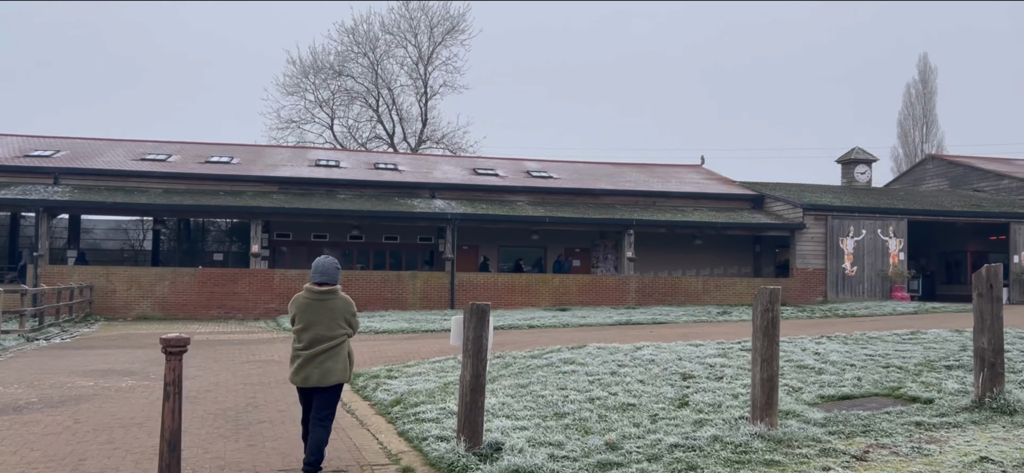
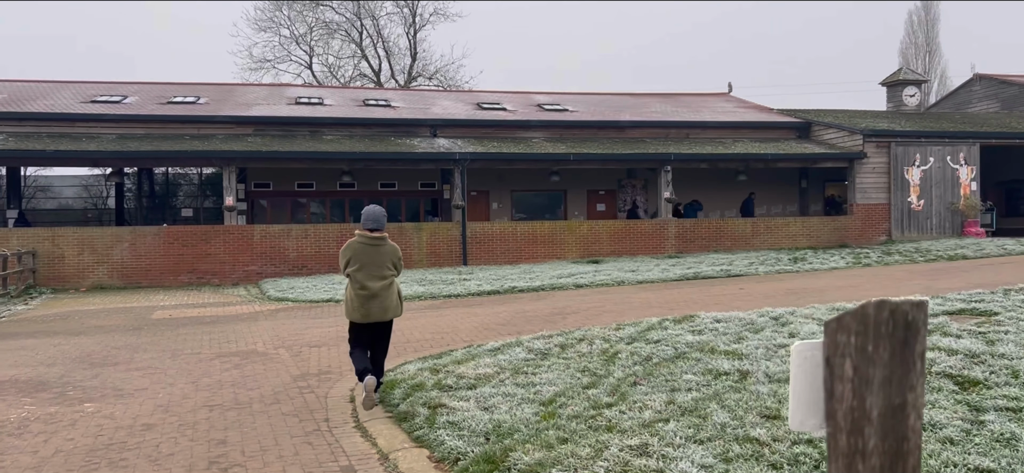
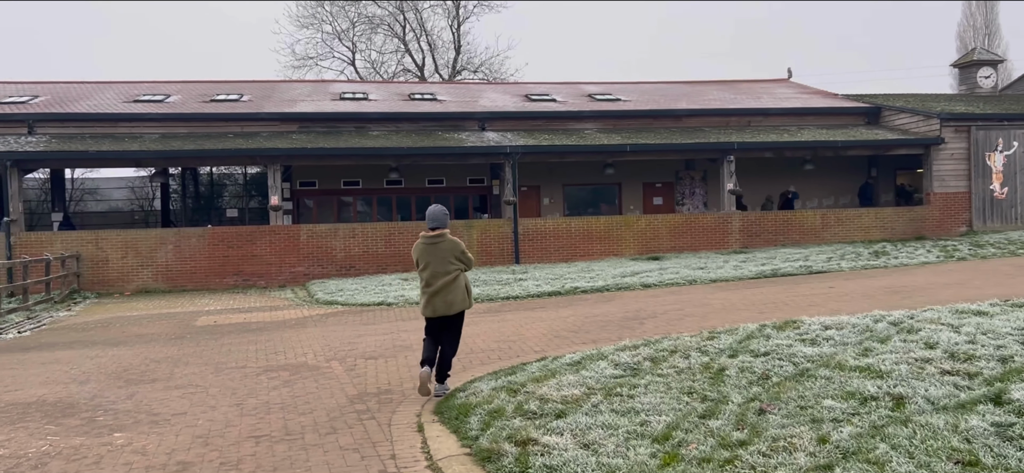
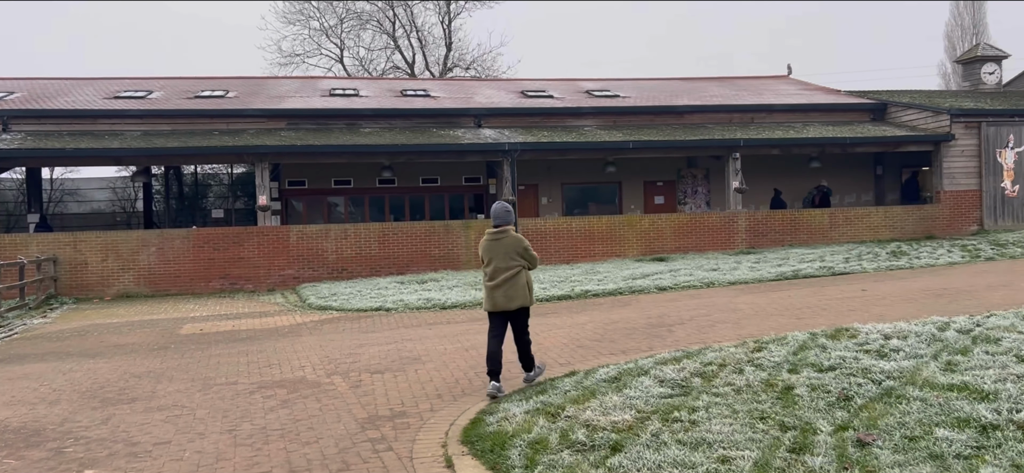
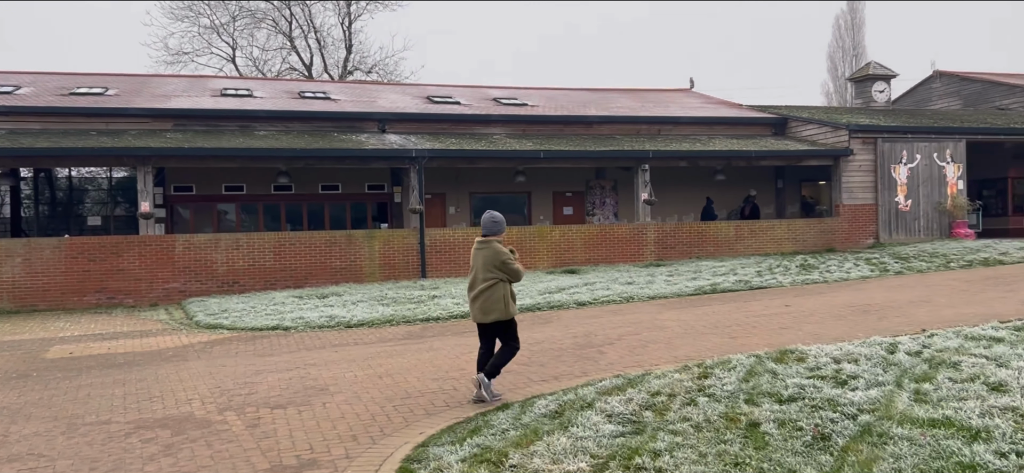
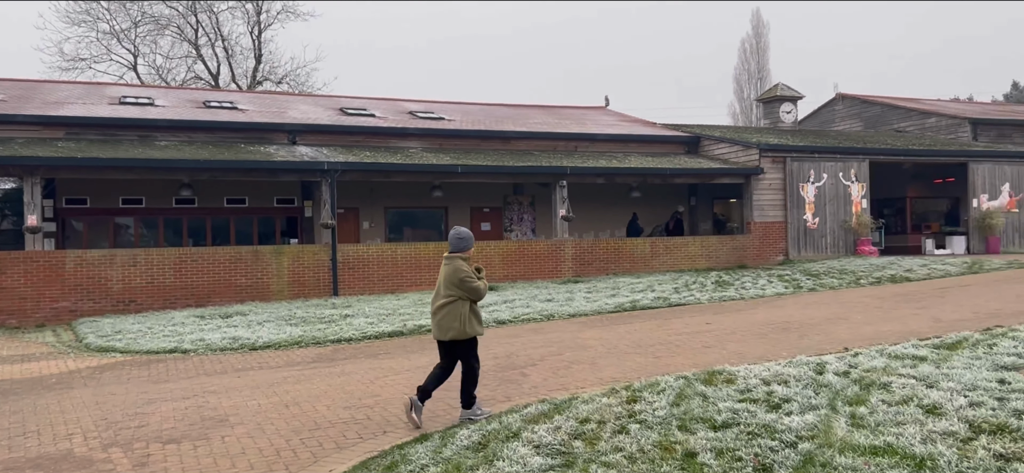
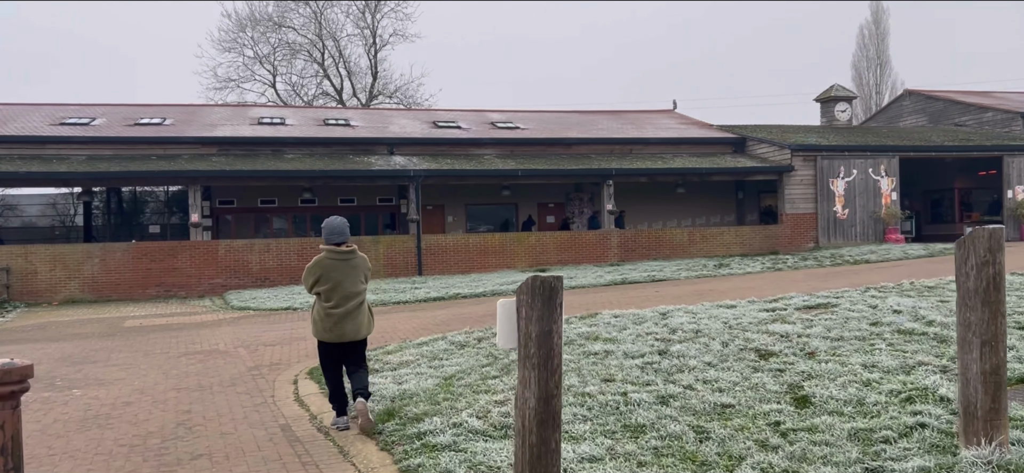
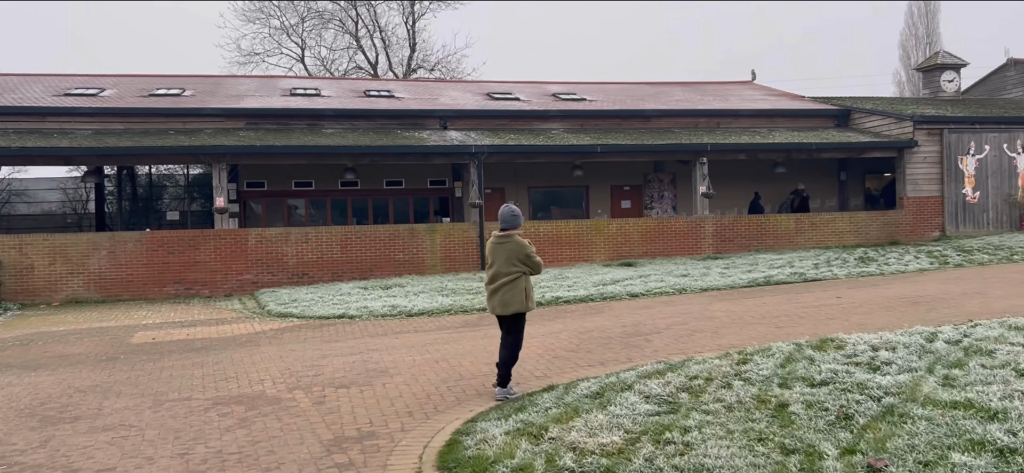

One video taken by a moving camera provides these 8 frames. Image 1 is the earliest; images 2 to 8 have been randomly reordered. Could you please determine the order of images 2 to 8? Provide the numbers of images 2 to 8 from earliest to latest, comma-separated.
7, 2, 3, 4, 8, 5, 6
